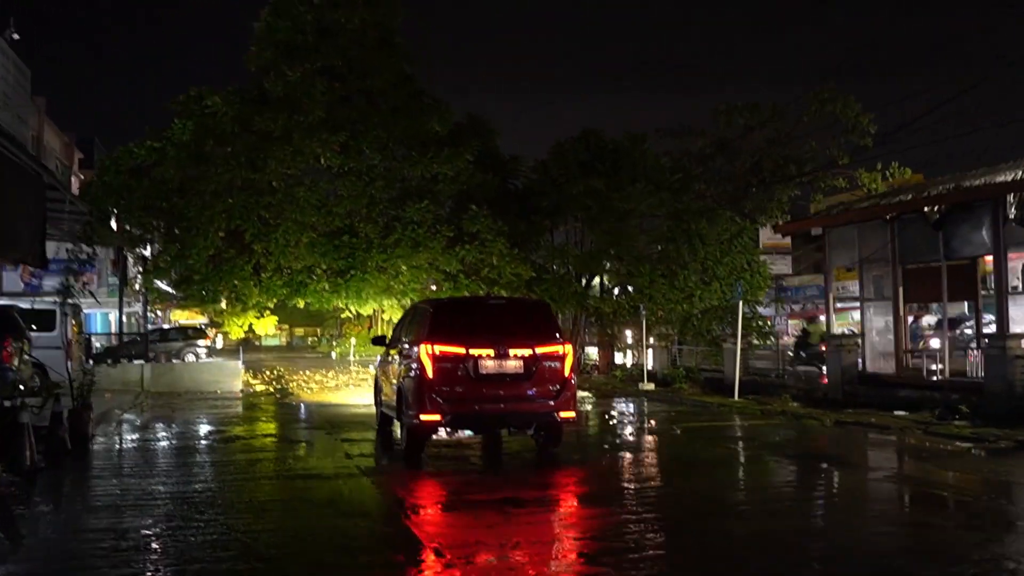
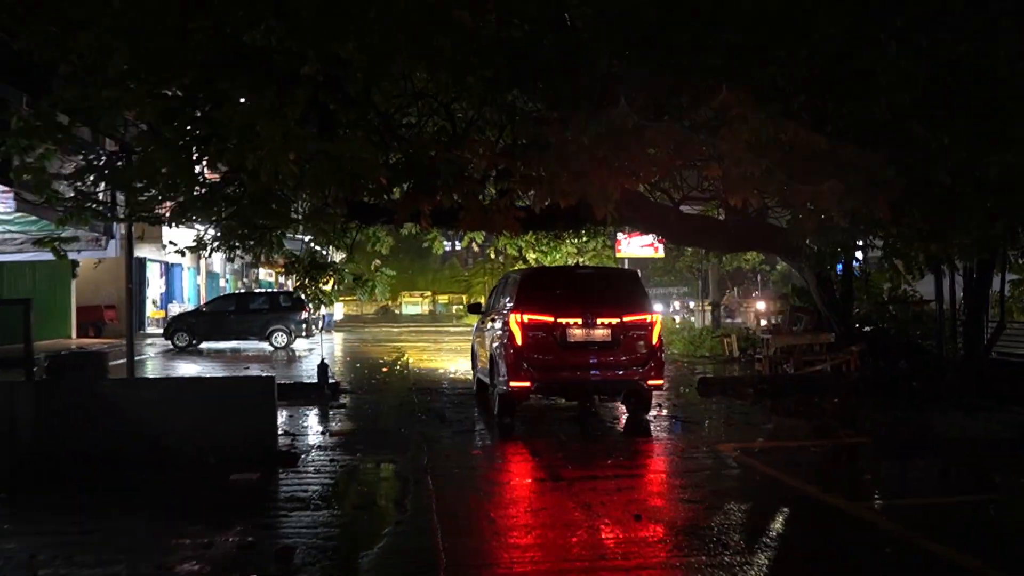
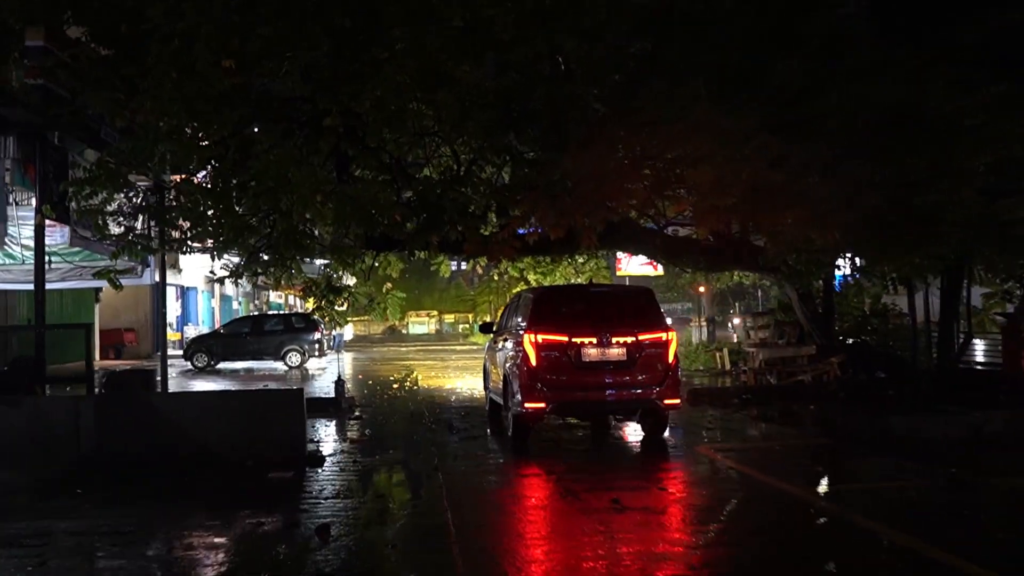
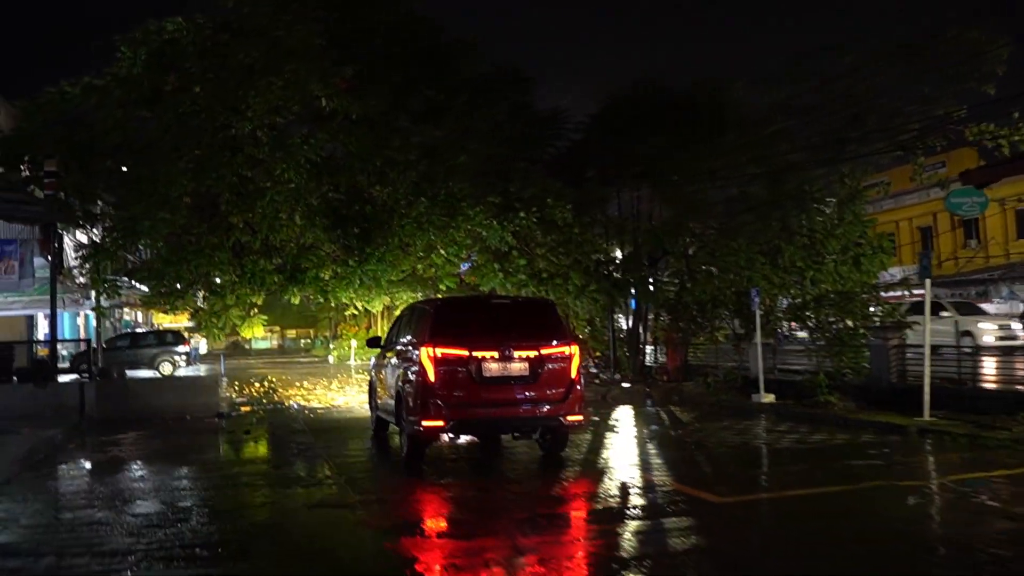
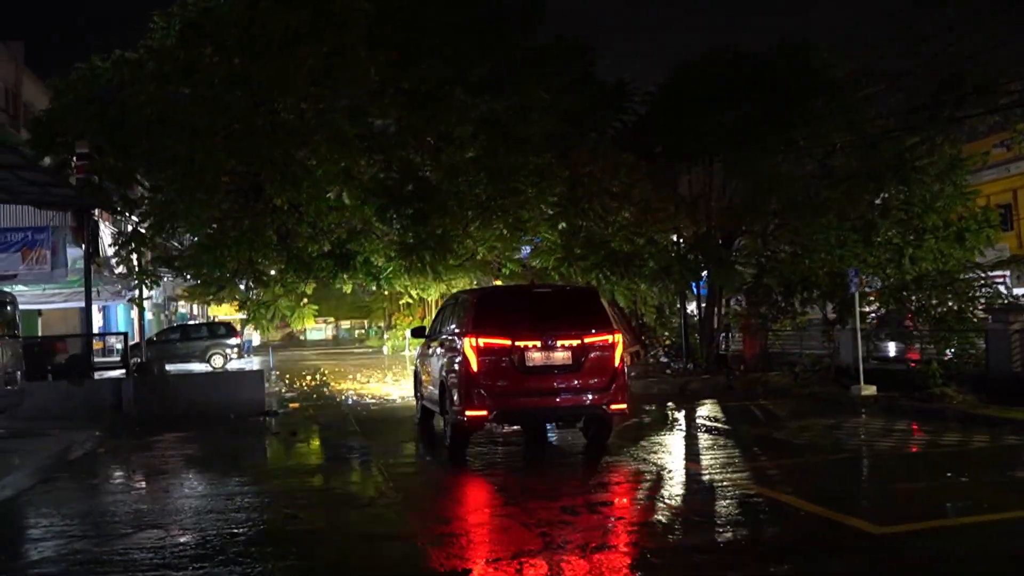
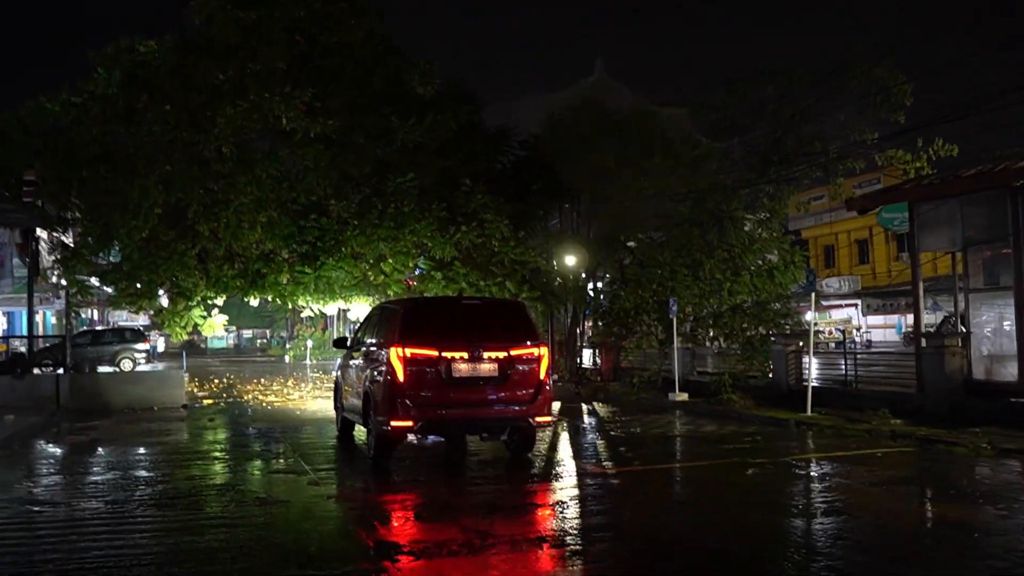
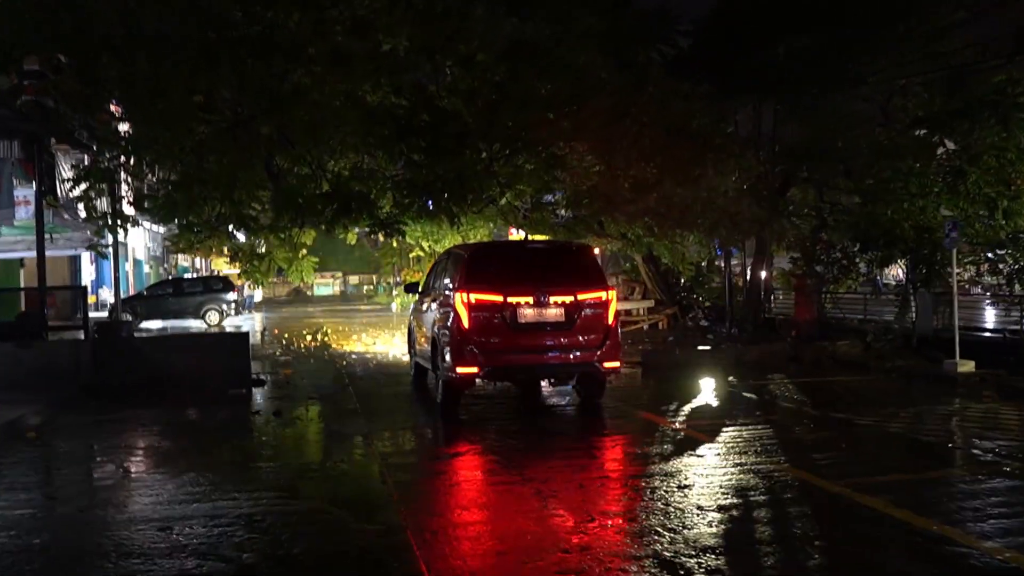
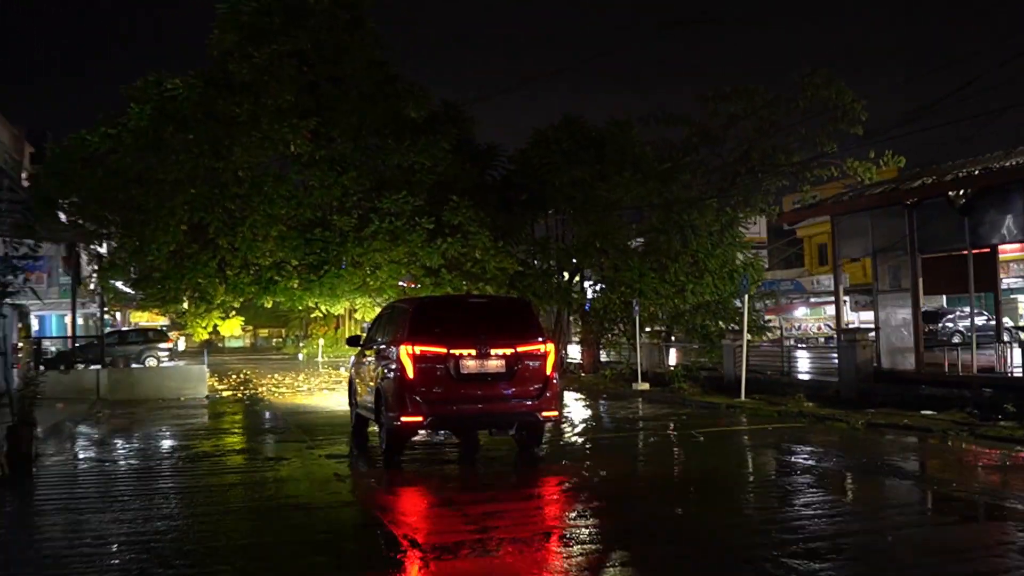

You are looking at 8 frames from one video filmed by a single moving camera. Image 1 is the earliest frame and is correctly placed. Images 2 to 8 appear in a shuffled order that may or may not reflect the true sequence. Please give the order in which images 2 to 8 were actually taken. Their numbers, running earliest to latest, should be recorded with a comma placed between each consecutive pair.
8, 6, 4, 5, 7, 3, 2
